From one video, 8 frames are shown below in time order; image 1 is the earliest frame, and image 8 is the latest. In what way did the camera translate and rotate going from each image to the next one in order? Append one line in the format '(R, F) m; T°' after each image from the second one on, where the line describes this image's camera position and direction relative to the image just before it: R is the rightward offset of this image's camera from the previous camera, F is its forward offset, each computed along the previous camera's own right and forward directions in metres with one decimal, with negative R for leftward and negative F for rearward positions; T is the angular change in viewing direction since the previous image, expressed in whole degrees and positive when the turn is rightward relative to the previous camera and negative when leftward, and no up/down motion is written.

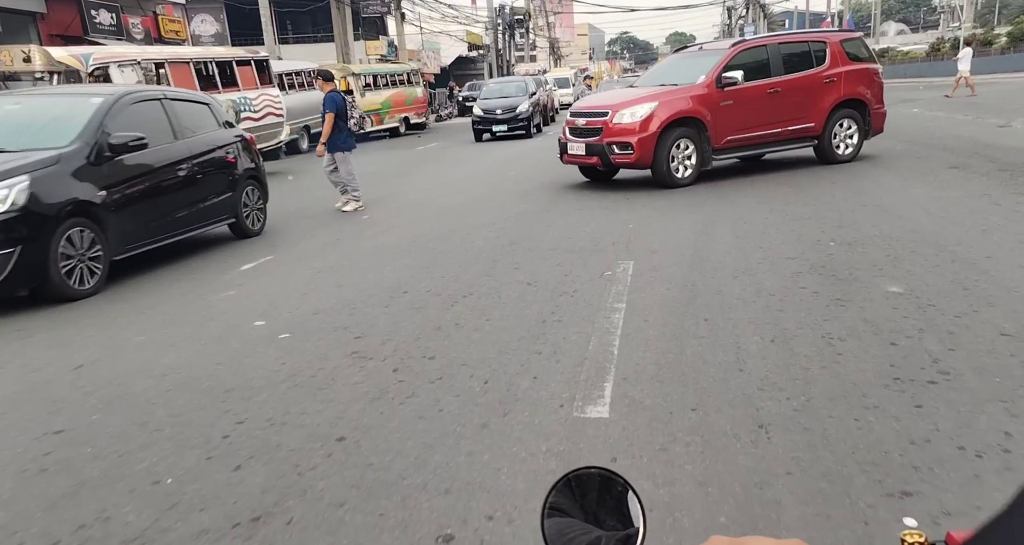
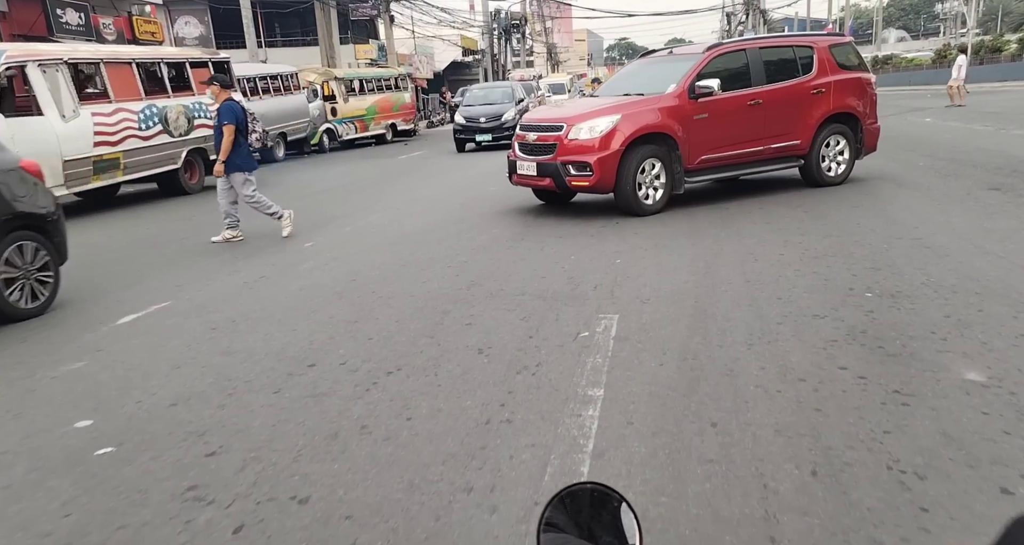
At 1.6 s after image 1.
(+0.3, +1.2) m; 0°
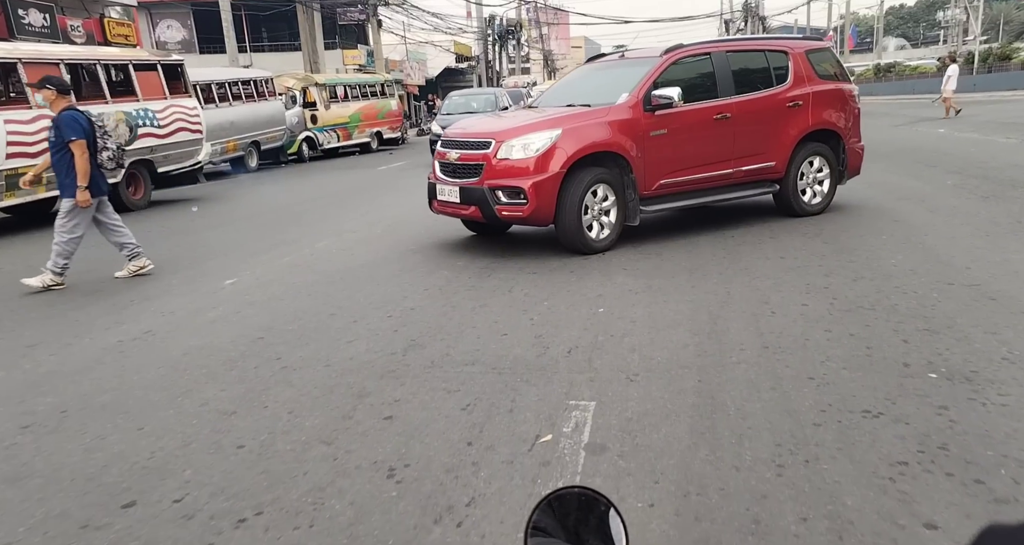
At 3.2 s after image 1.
(+0.3, +1.2) m; 0°
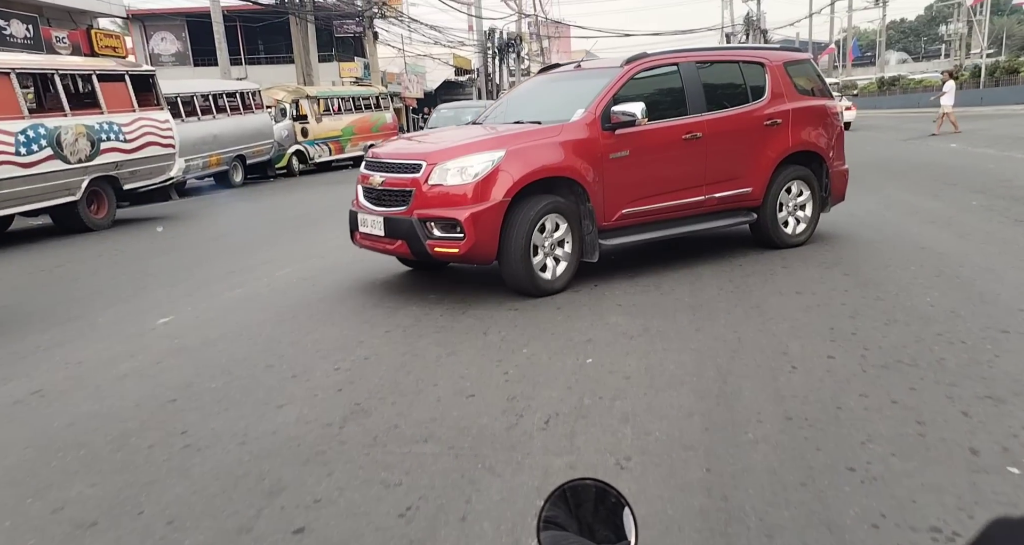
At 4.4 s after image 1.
(+0.2, +0.8) m; 0°
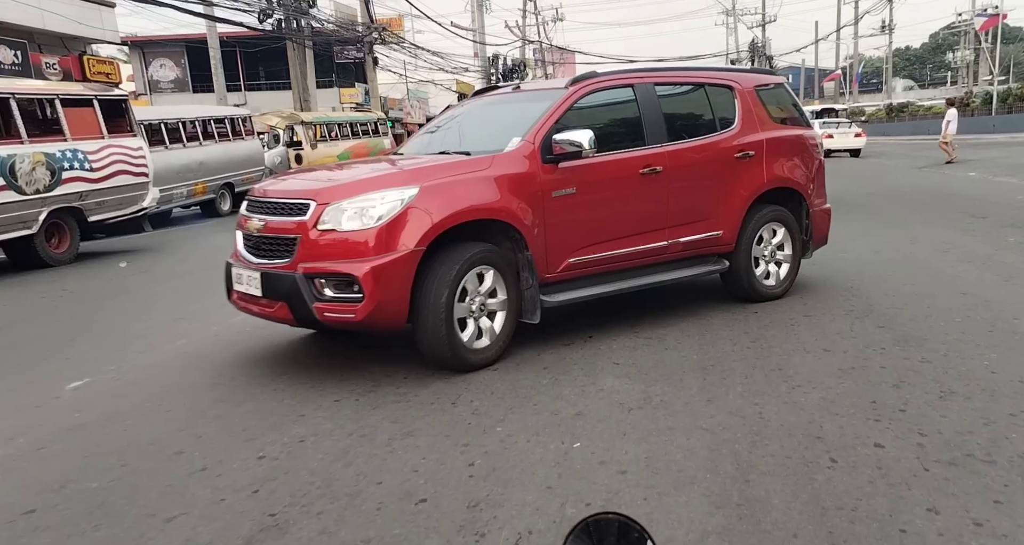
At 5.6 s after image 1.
(+0.2, +0.8) m; 0°
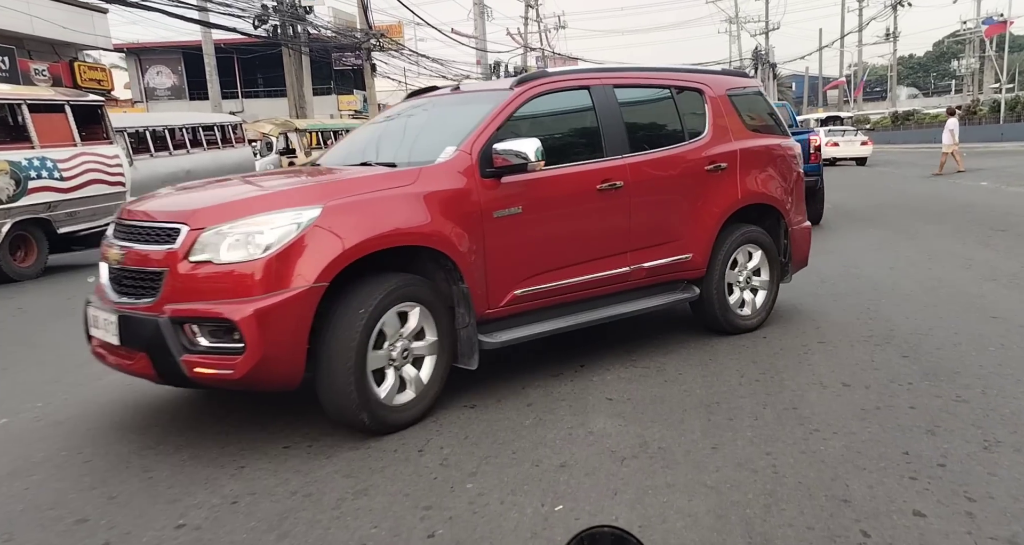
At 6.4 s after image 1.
(+0.1, +0.5) m; 0°
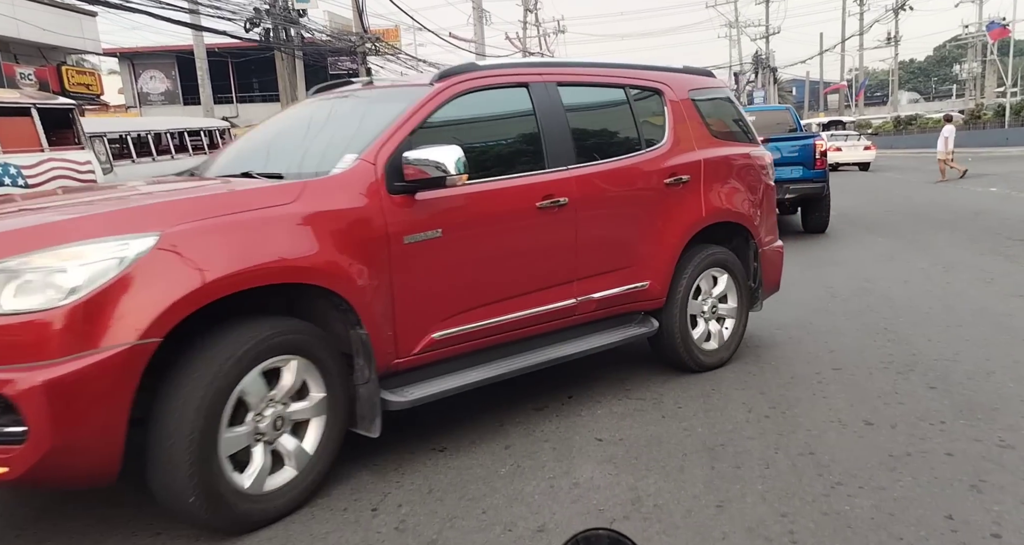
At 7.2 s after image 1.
(+0.1, +0.5) m; 0°
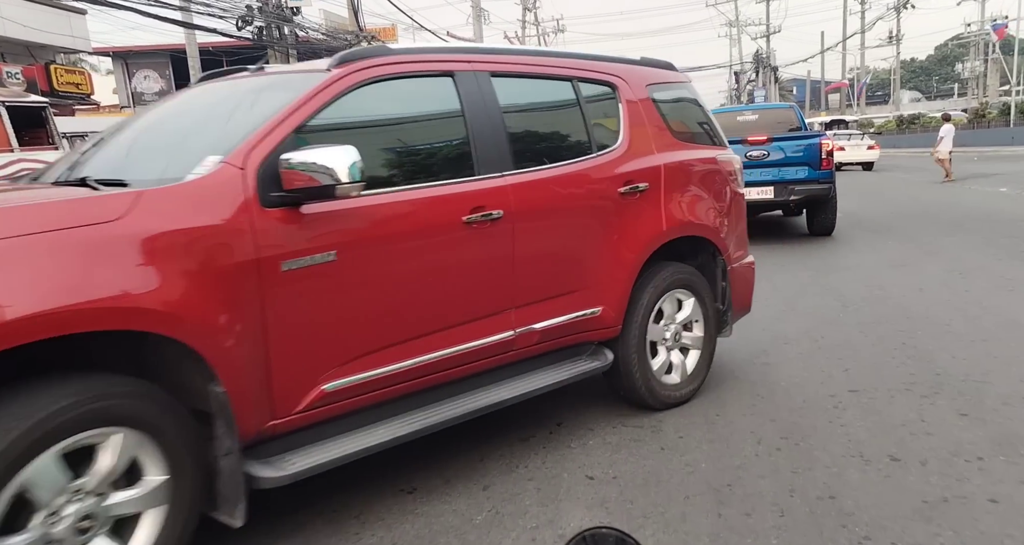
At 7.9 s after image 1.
(+0.1, +0.5) m; 0°
